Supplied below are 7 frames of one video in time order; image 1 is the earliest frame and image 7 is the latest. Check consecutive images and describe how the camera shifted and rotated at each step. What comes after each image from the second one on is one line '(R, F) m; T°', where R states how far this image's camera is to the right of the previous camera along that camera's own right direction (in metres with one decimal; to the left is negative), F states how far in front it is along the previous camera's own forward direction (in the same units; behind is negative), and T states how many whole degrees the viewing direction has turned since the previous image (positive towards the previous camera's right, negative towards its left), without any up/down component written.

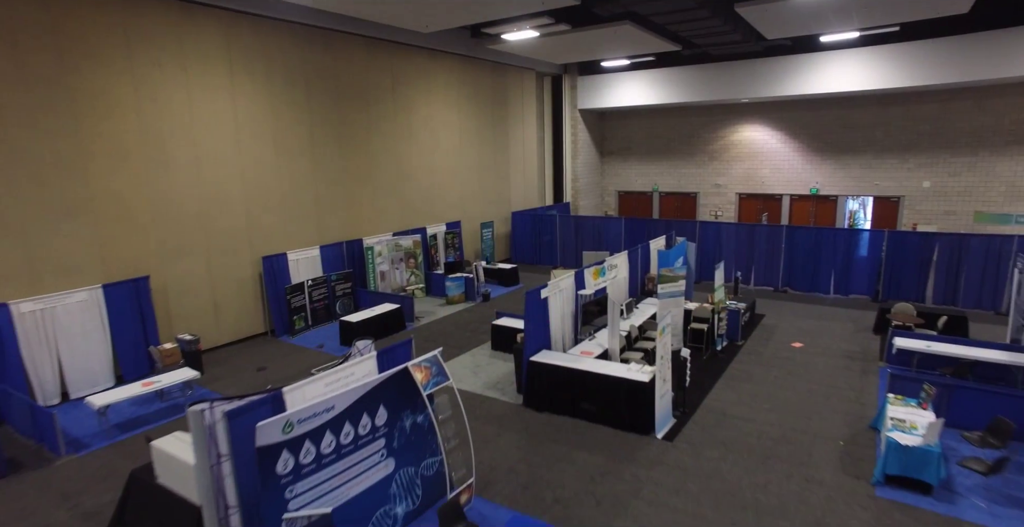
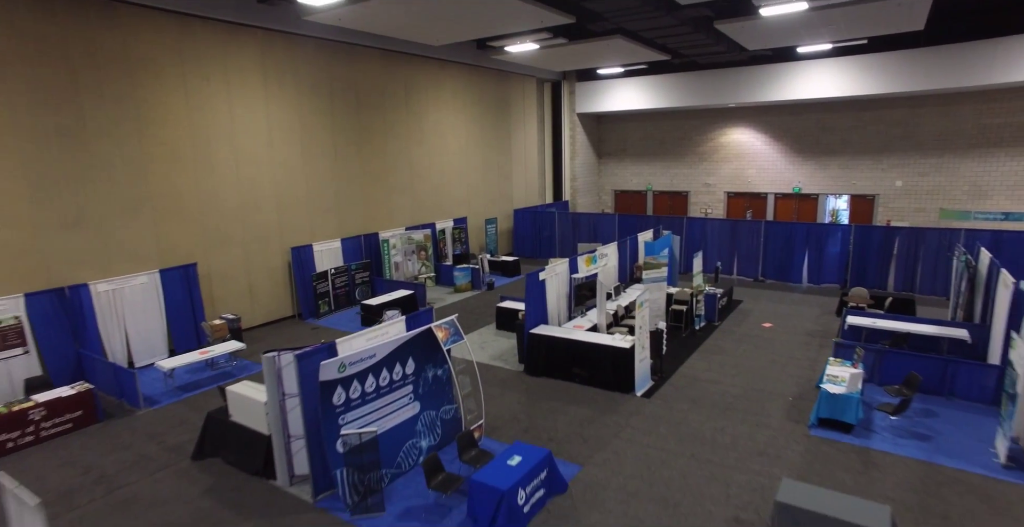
(0.0, -1.2) m; 0°
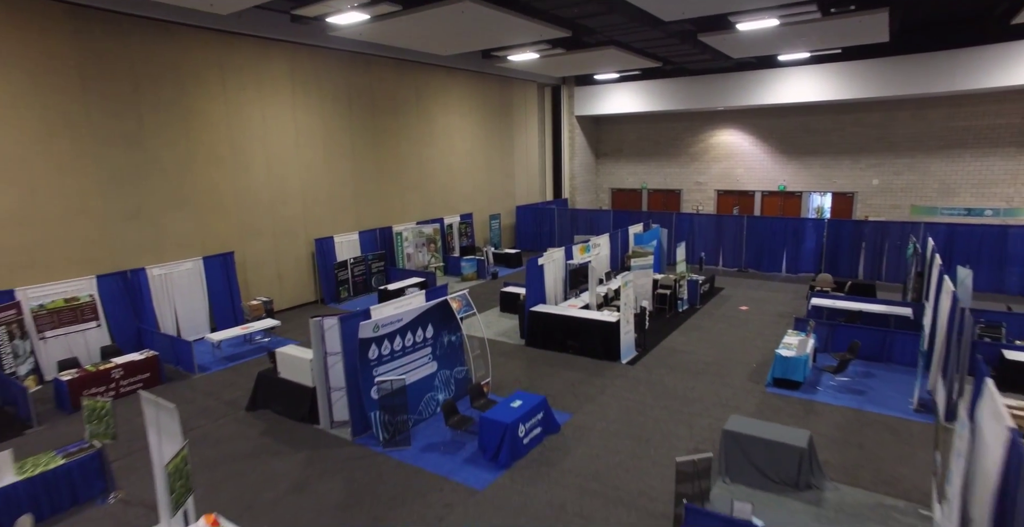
(0.0, -1.1) m; 0°
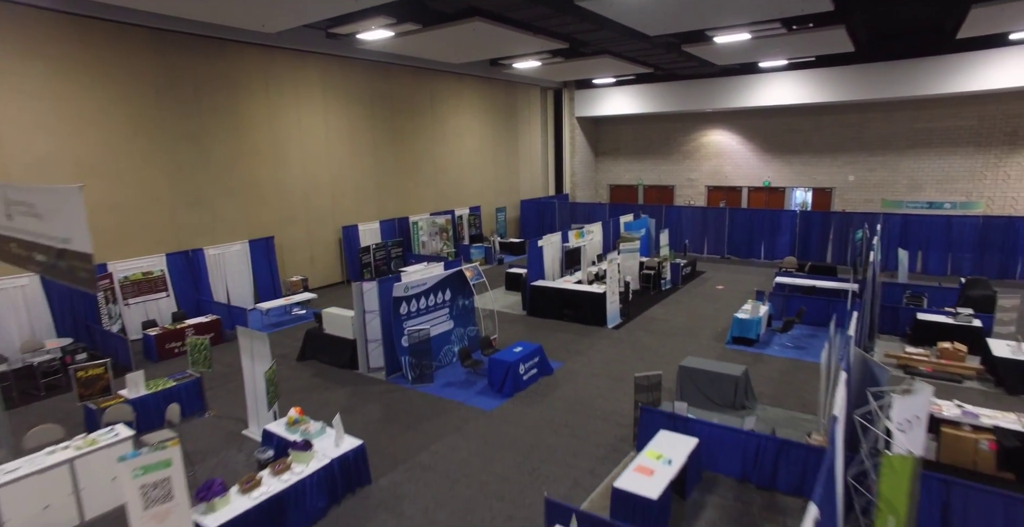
(0.0, -1.5) m; -1°
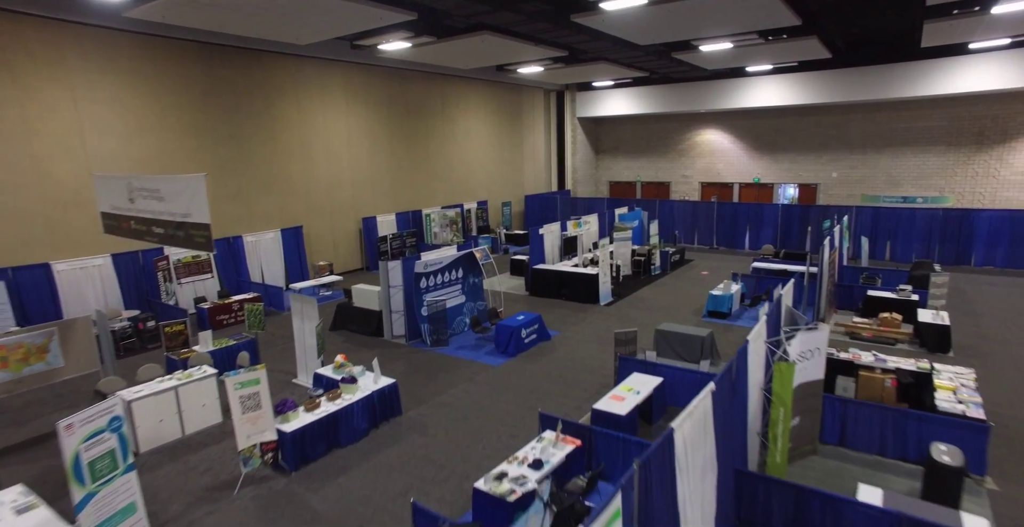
(0.0, -1.3) m; -1°
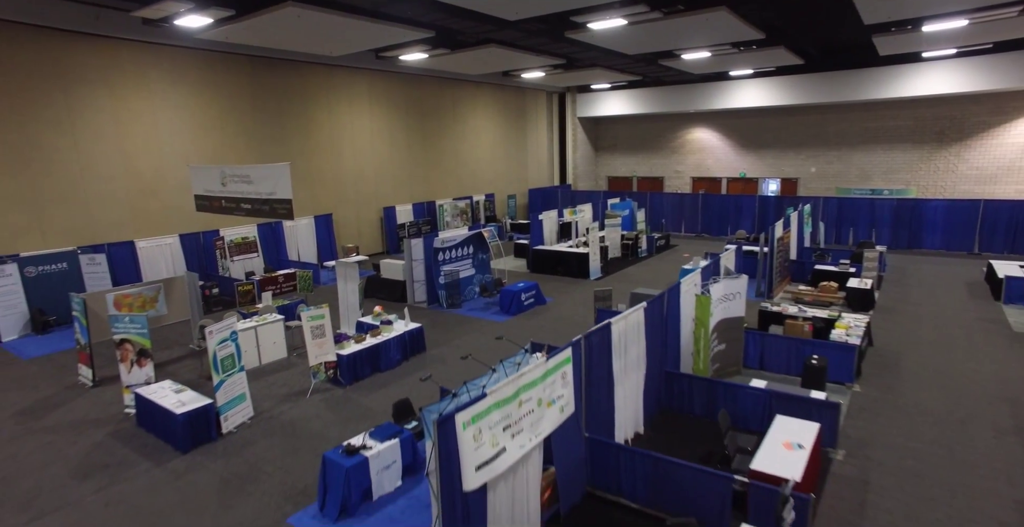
(+0.1, -1.8) m; -1°
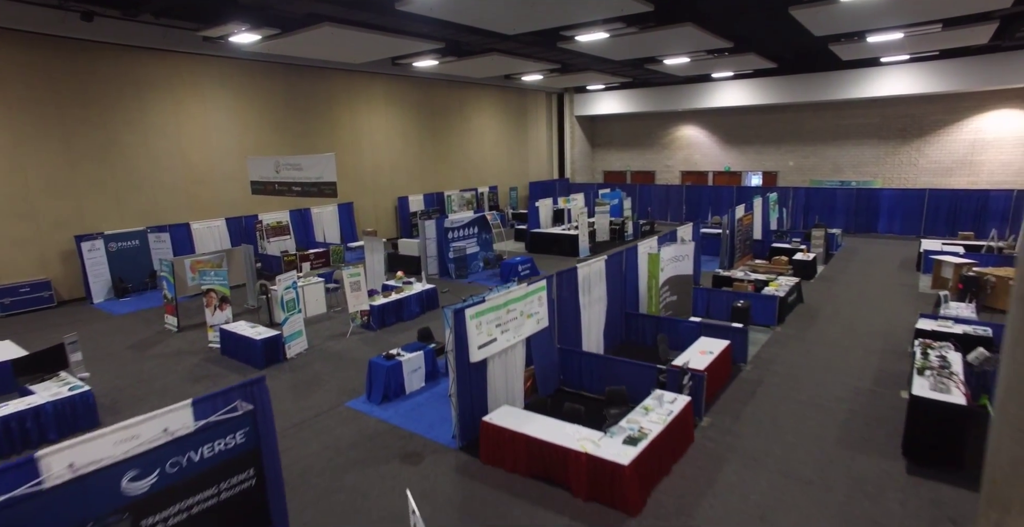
(+0.1, -1.9) m; -1°
